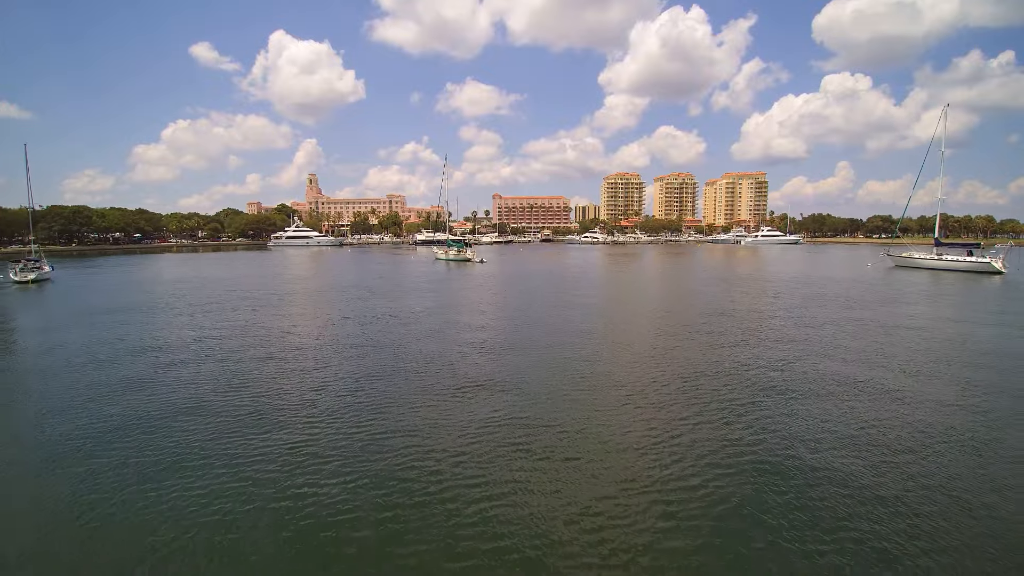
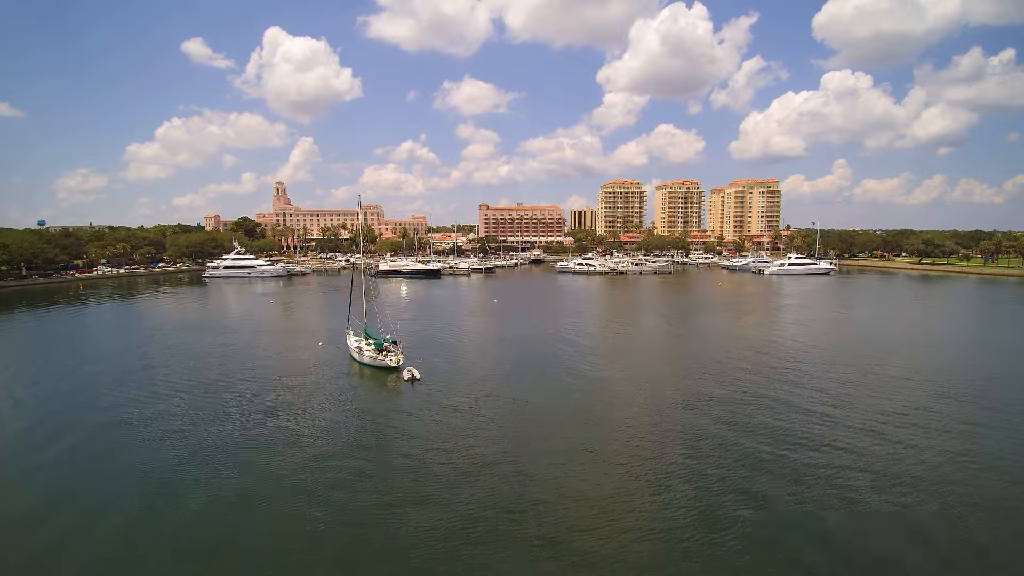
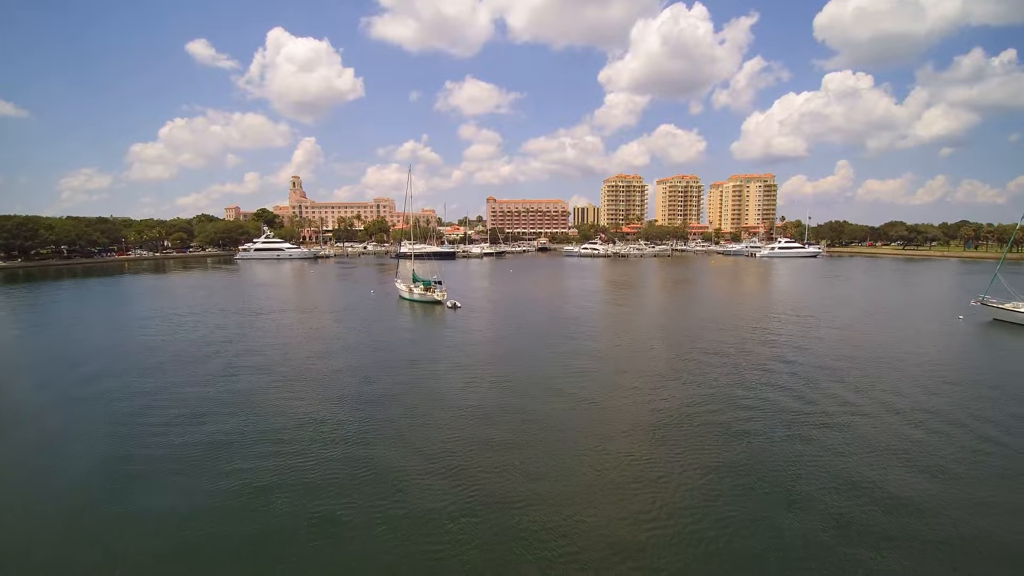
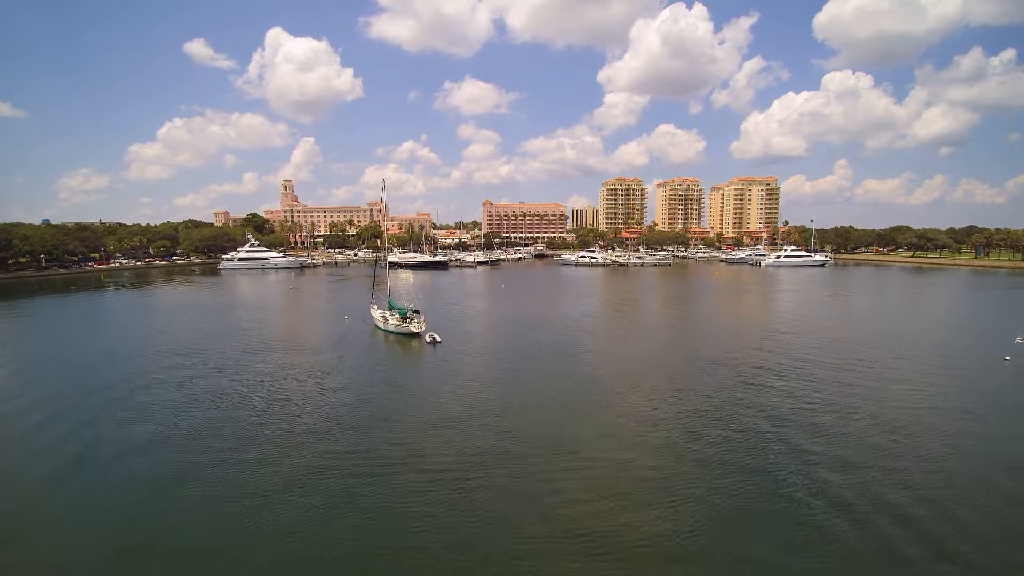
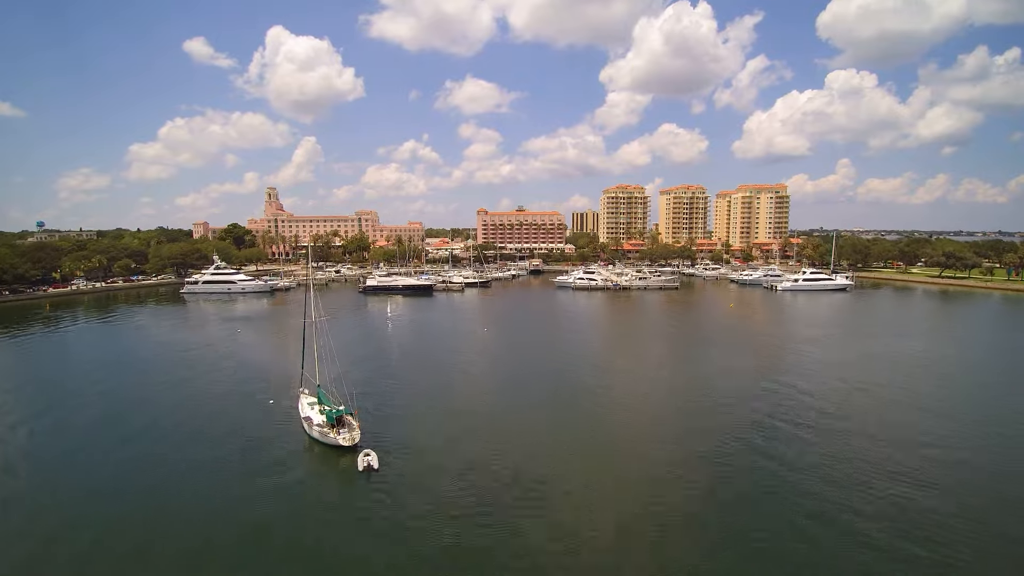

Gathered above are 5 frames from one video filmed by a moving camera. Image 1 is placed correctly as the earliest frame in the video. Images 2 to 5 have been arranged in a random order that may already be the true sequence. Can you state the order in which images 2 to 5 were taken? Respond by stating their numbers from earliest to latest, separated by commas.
3, 4, 2, 5
